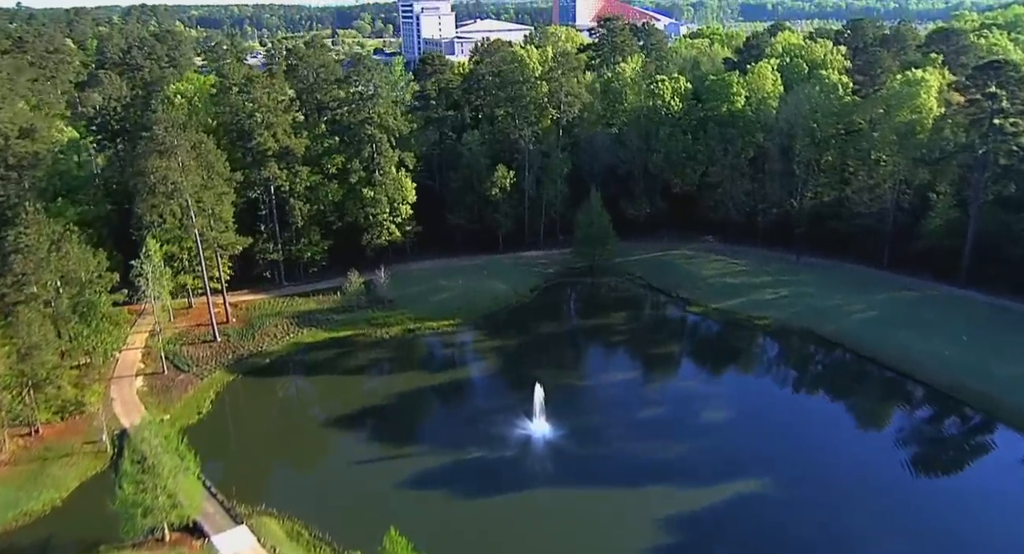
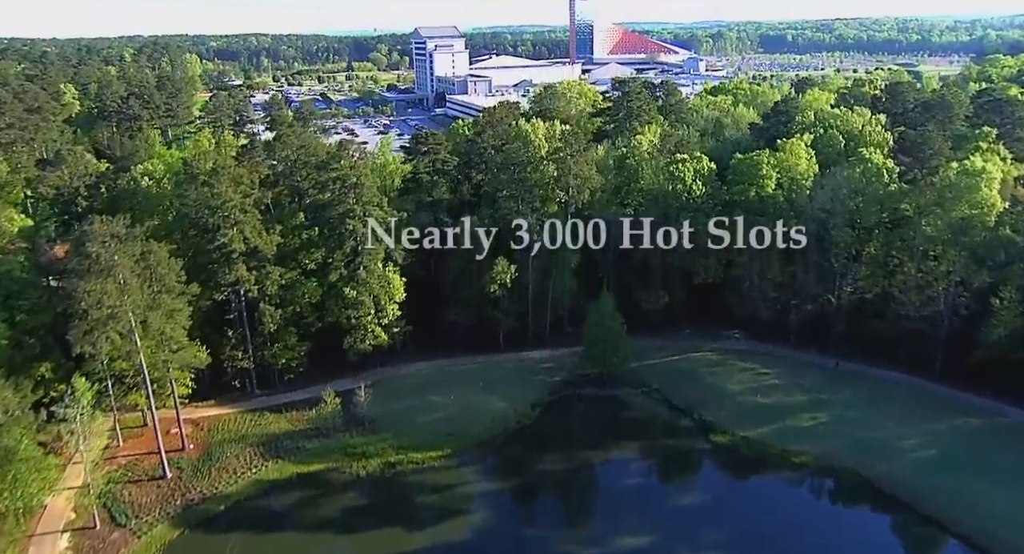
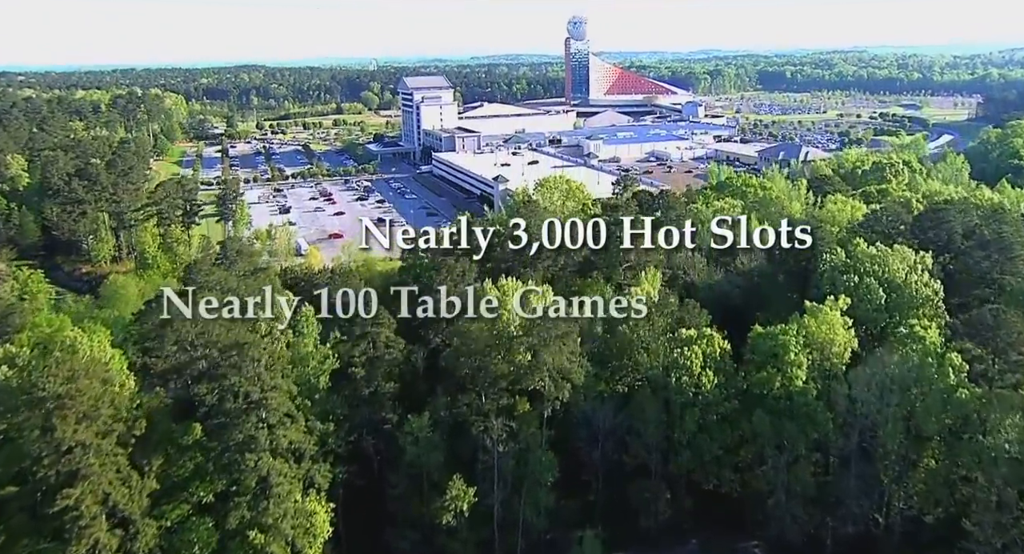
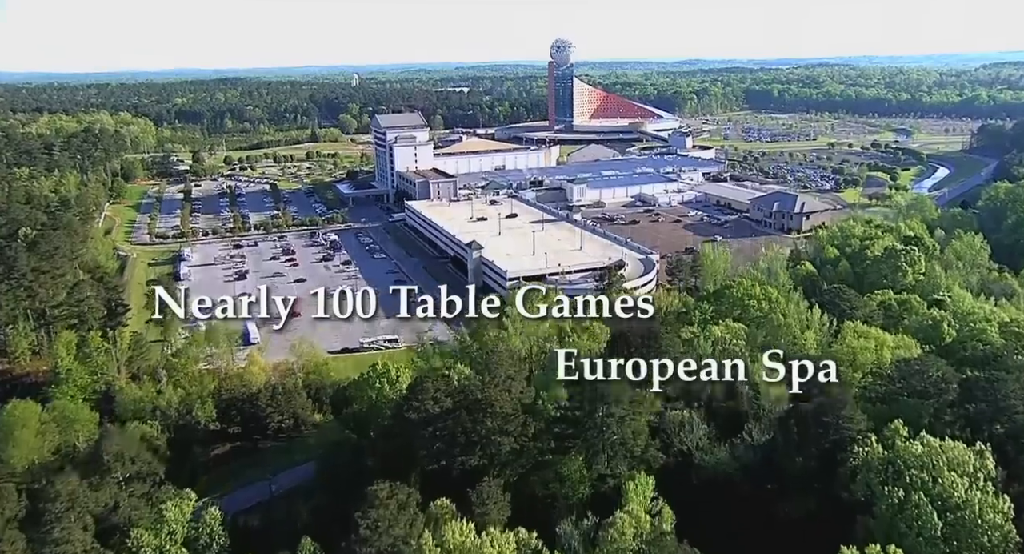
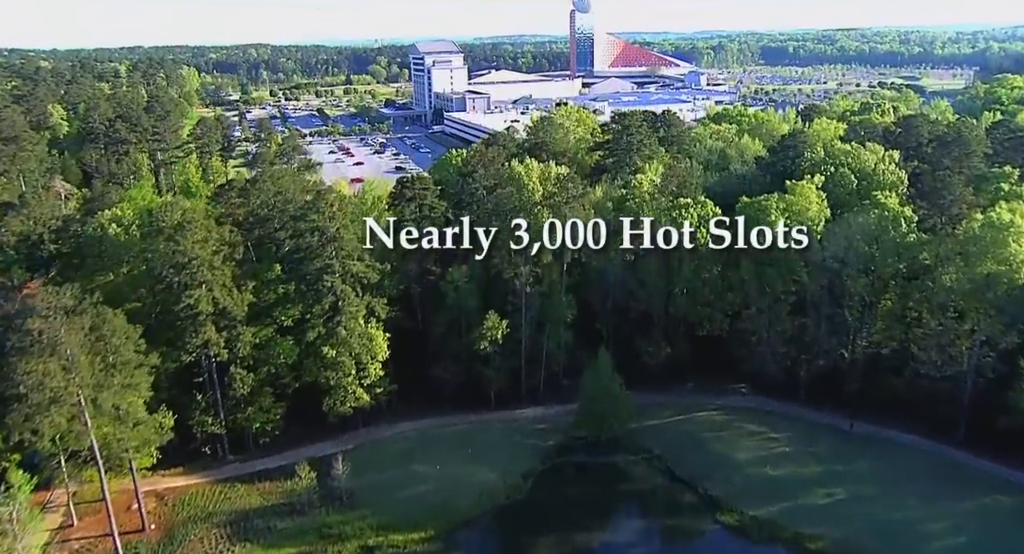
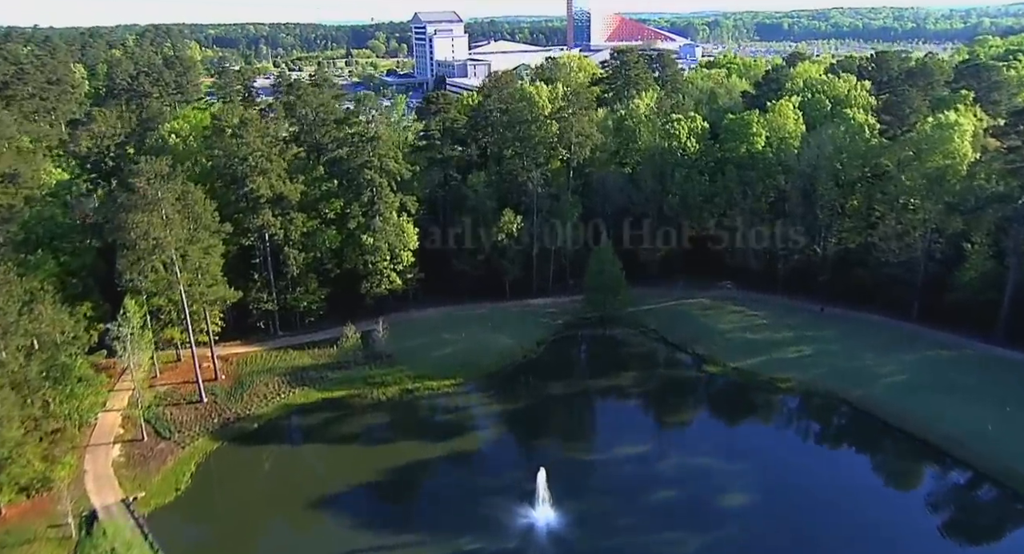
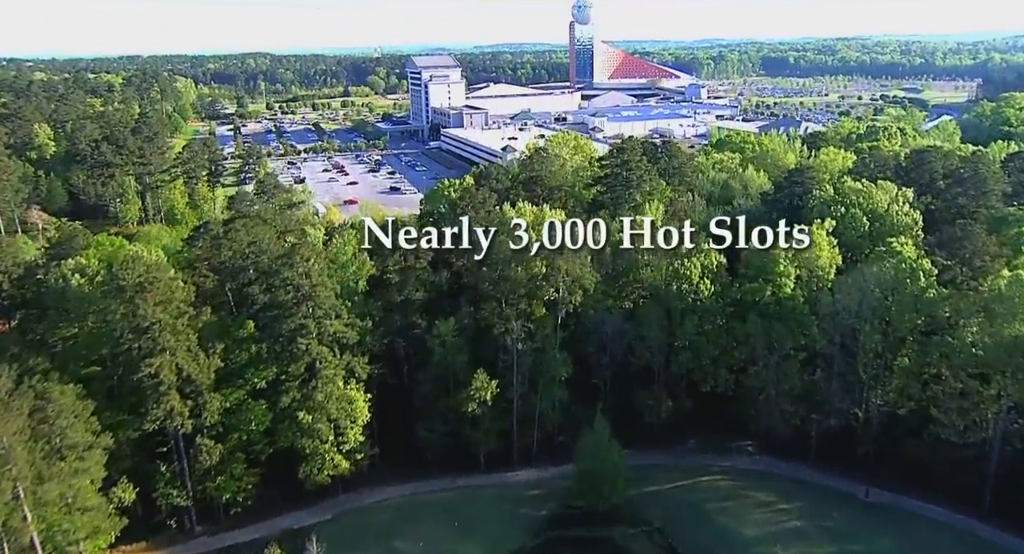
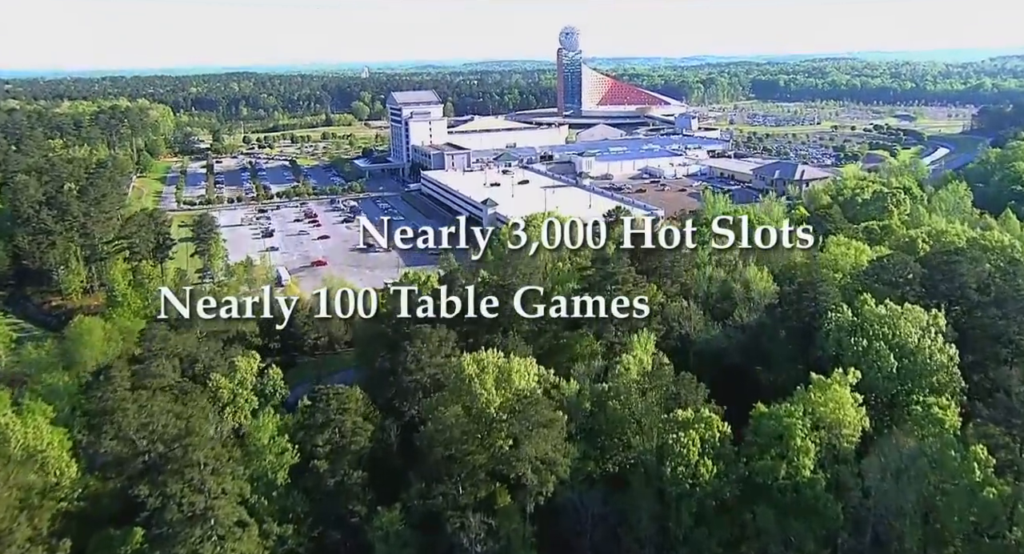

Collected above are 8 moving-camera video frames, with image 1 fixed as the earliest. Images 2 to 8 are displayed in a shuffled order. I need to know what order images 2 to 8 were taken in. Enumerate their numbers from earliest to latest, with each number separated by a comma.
6, 2, 5, 7, 3, 8, 4
